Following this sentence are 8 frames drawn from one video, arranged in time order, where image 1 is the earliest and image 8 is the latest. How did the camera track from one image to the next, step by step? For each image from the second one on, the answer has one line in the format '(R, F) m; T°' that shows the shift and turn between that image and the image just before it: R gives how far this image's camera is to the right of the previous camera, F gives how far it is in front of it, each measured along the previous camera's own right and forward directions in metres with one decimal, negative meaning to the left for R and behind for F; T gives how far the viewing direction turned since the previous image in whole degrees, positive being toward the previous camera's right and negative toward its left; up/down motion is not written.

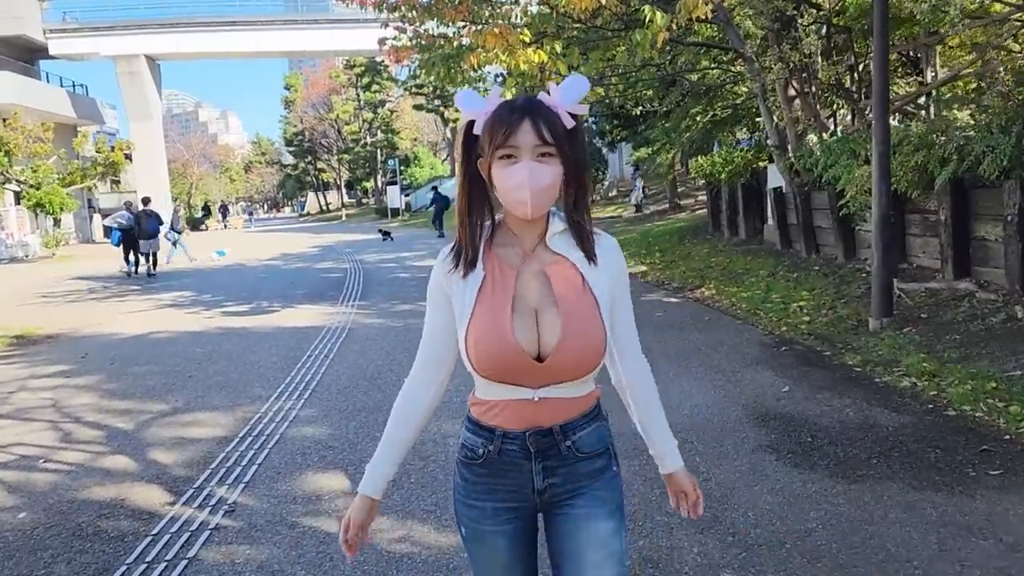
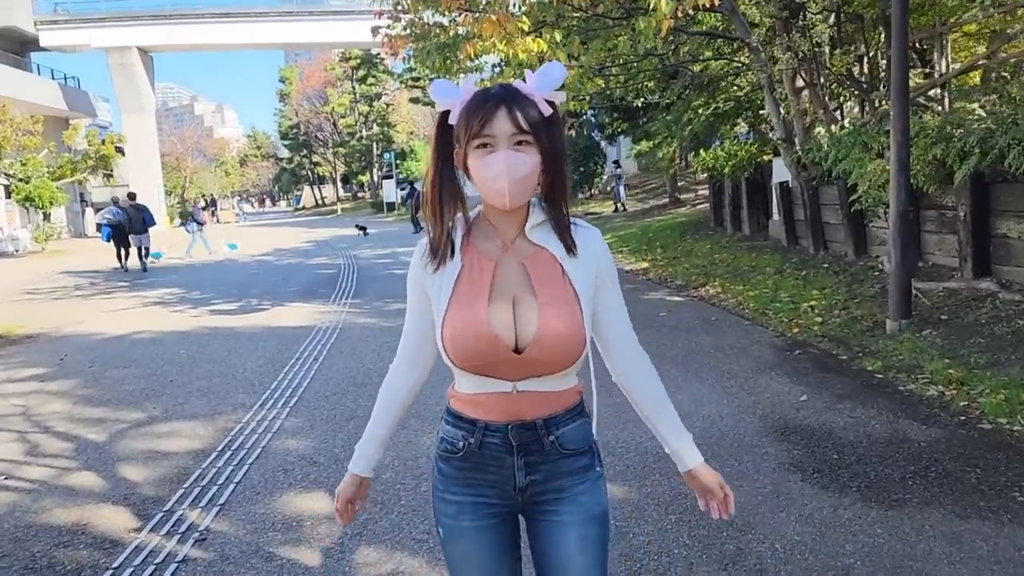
(0.0, +0.4) m; 0°
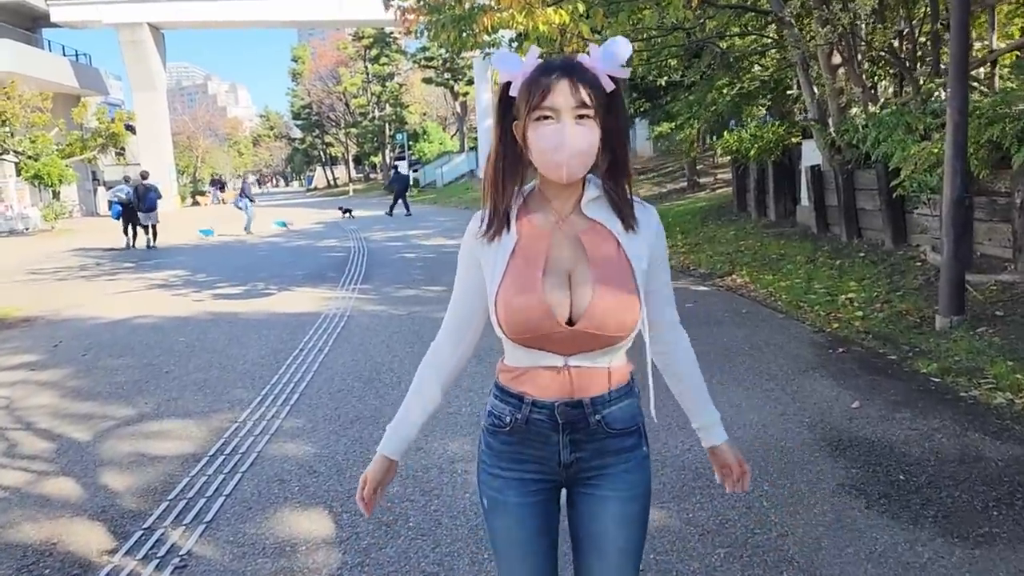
(-0.1, +0.5) m; -1°
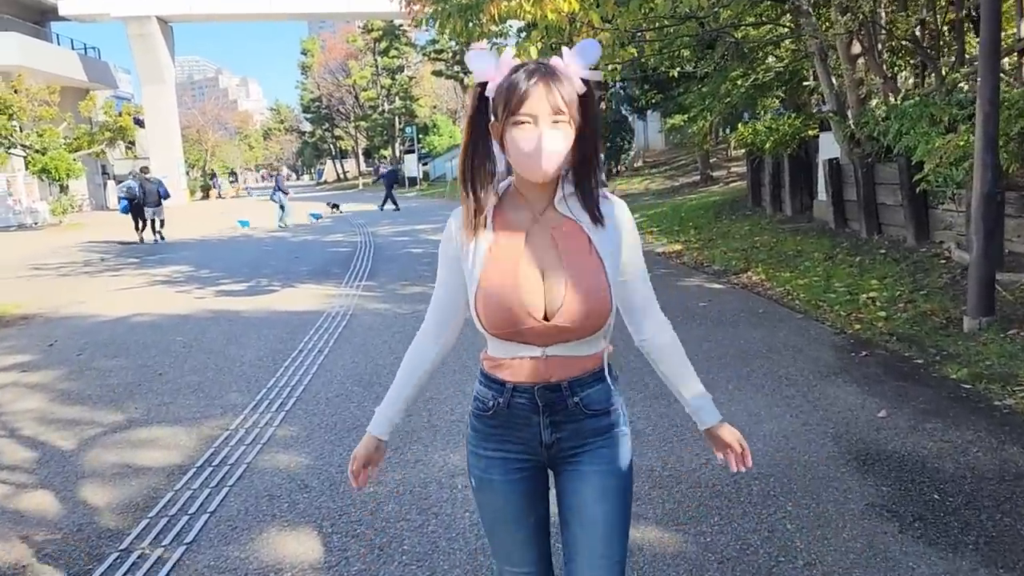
(0.0, +0.3) m; -1°
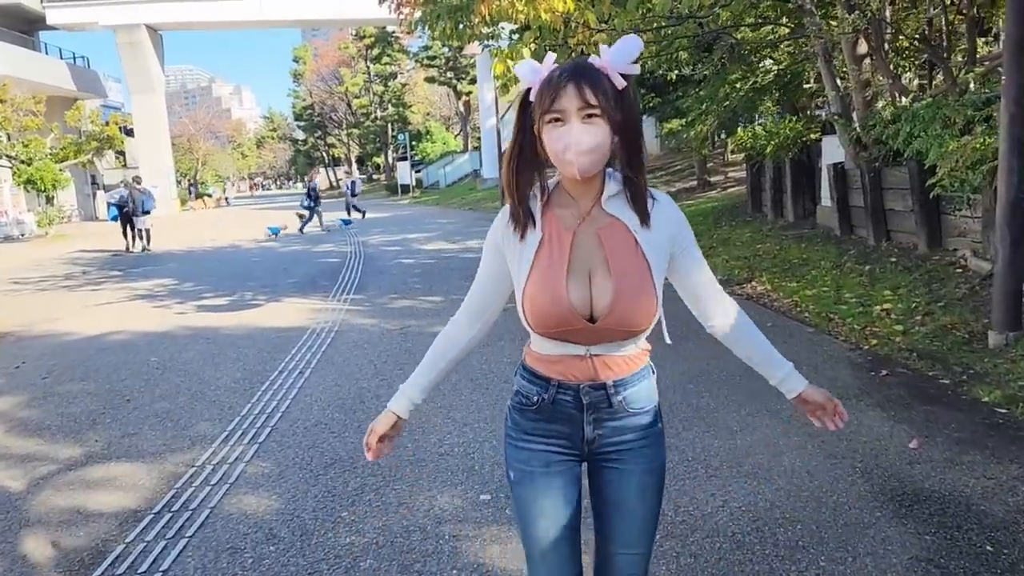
(0.0, +0.5) m; 0°
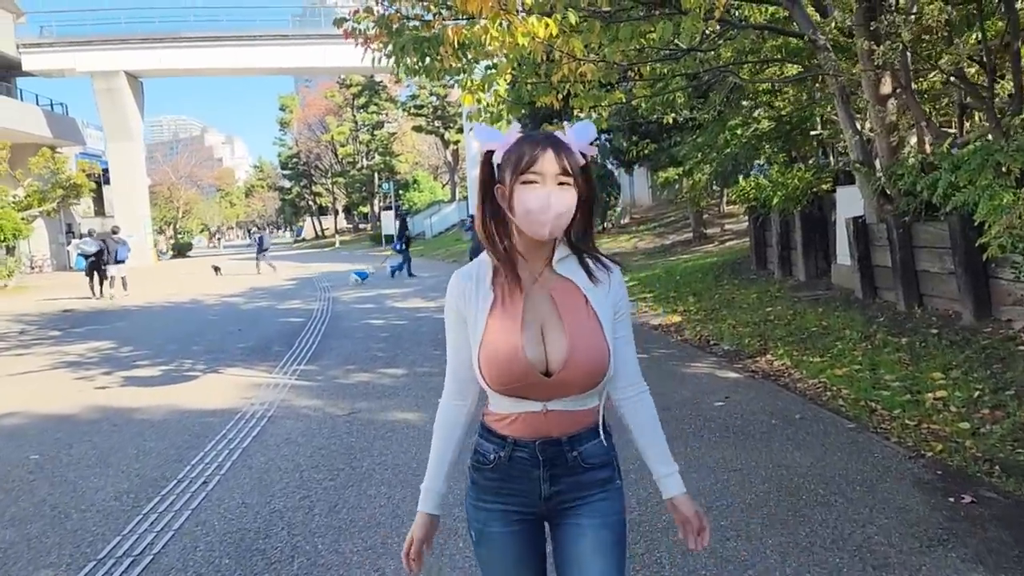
(+0.2, +1.4) m; +1°
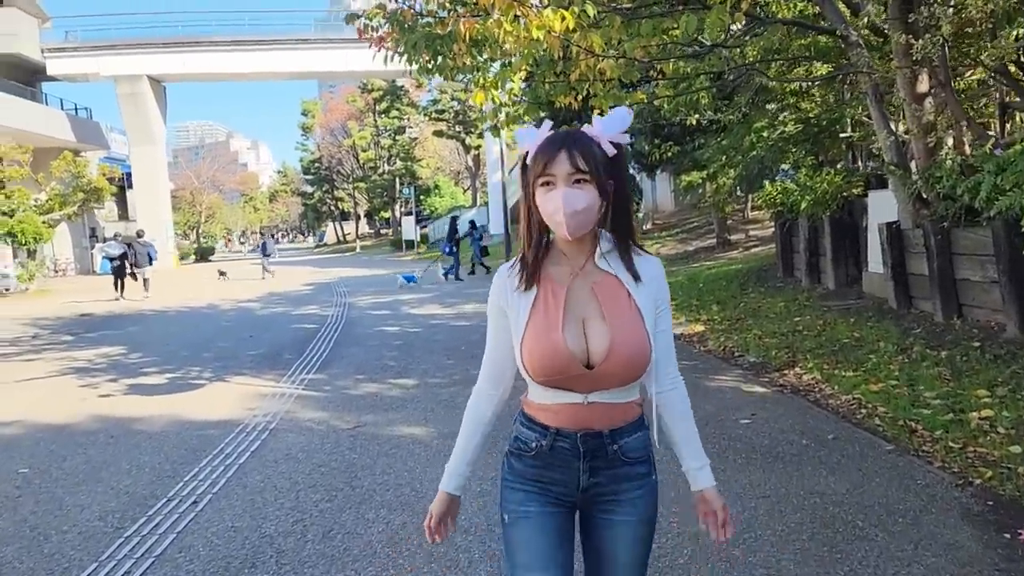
(+0.1, +0.4) m; -2°
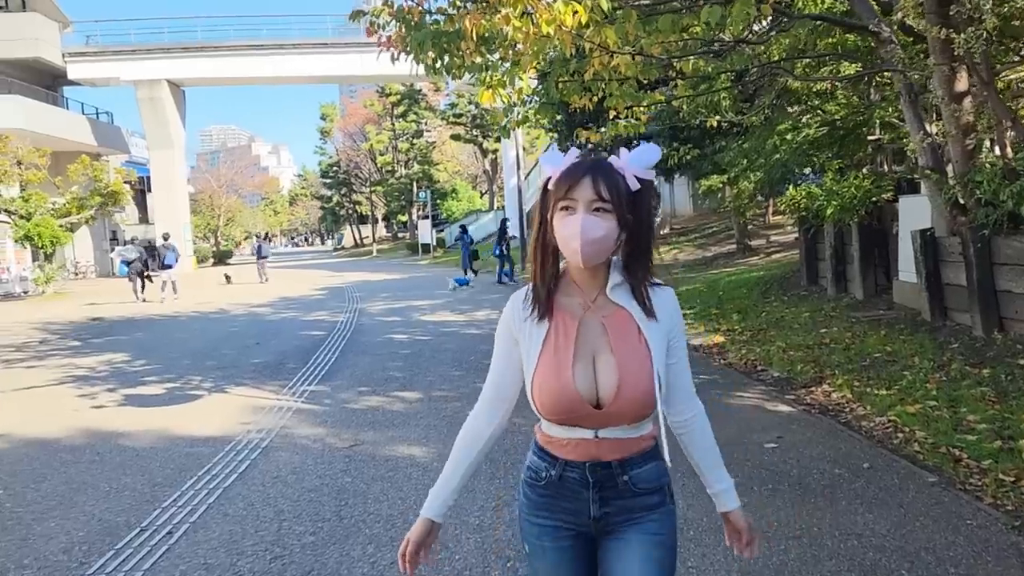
(+0.1, +0.4) m; -1°
